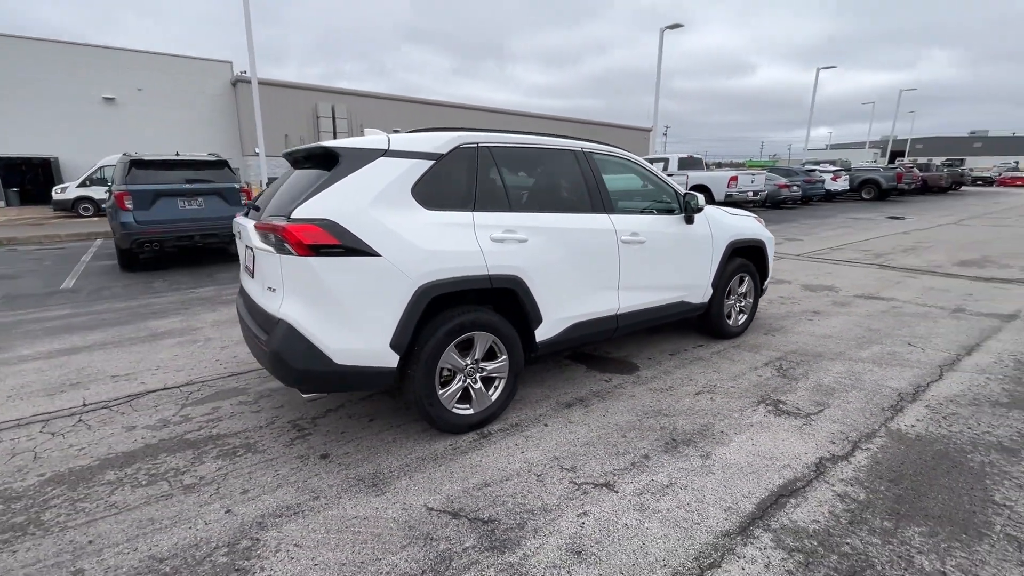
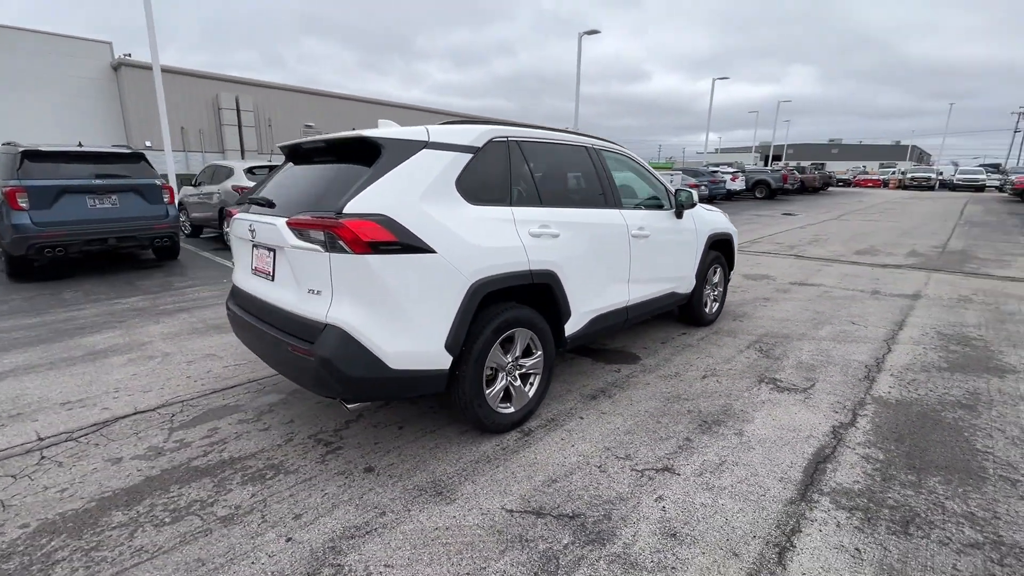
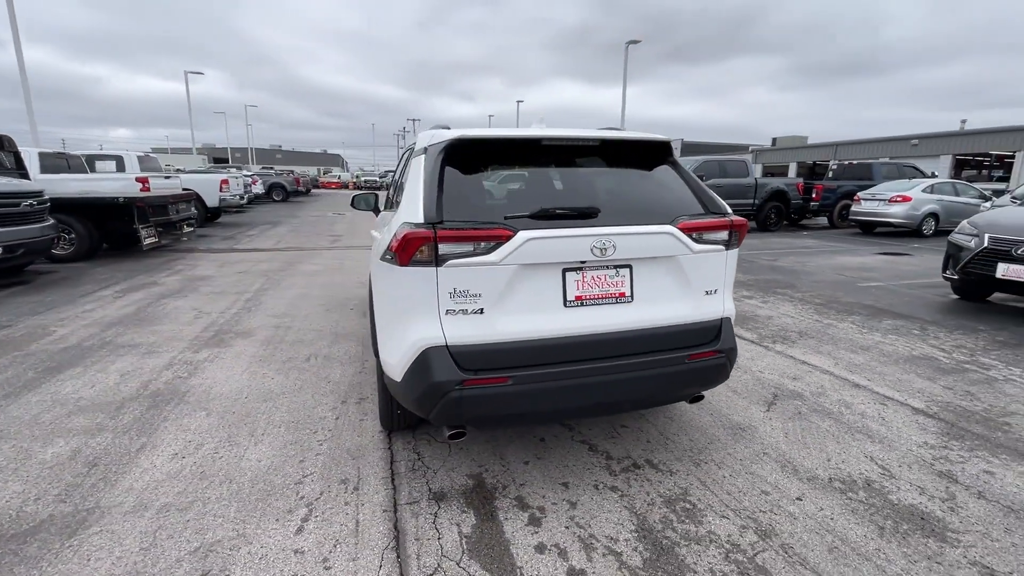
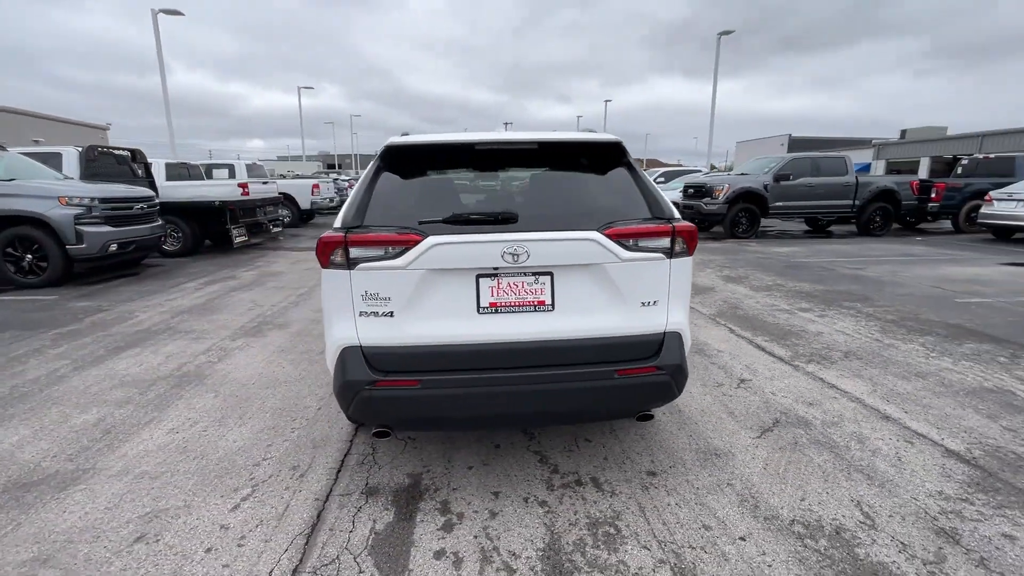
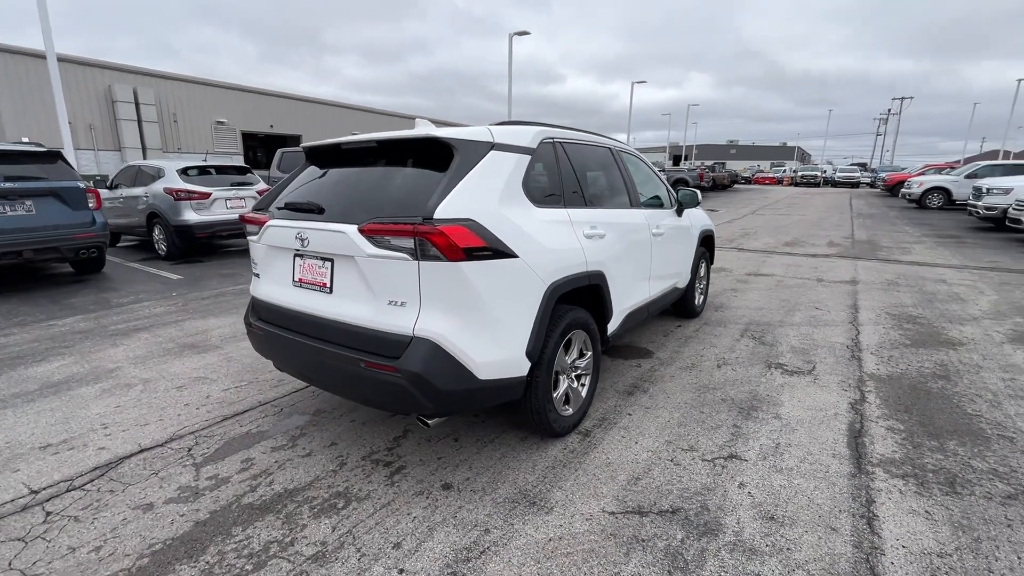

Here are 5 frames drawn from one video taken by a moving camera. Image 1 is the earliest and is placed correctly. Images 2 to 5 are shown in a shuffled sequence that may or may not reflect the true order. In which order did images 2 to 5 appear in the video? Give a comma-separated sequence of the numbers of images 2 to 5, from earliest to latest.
2, 5, 4, 3
